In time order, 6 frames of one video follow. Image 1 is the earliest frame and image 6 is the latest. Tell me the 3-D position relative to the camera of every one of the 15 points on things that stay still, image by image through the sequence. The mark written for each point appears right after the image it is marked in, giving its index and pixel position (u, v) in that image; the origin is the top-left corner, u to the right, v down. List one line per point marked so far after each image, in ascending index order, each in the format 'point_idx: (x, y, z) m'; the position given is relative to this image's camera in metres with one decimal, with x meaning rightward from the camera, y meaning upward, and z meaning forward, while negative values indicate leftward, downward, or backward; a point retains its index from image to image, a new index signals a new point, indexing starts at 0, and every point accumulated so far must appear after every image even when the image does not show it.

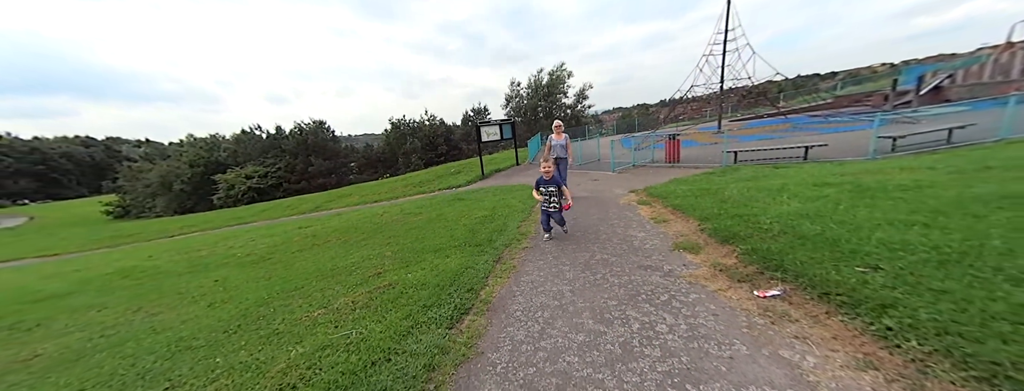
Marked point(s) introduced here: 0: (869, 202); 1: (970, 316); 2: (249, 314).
0: (+5.1, -0.1, +4.0) m
1: (+2.9, -0.7, +1.8) m
2: (-3.8, -1.7, +4.1) m
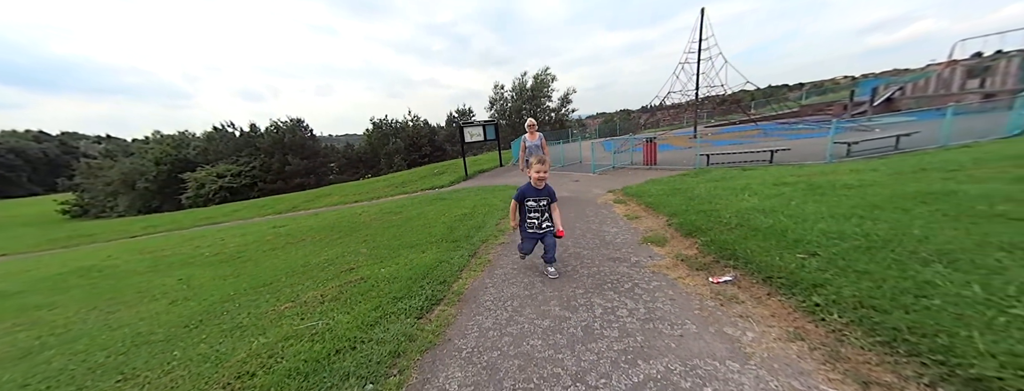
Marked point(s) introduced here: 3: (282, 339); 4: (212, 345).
0: (+4.7, -0.1, +4.4) m
1: (+2.6, -0.7, +2.0) m
2: (-4.2, -1.6, +4.0) m
3: (-2.1, -1.3, +2.7) m
4: (-3.0, -1.5, +2.8) m
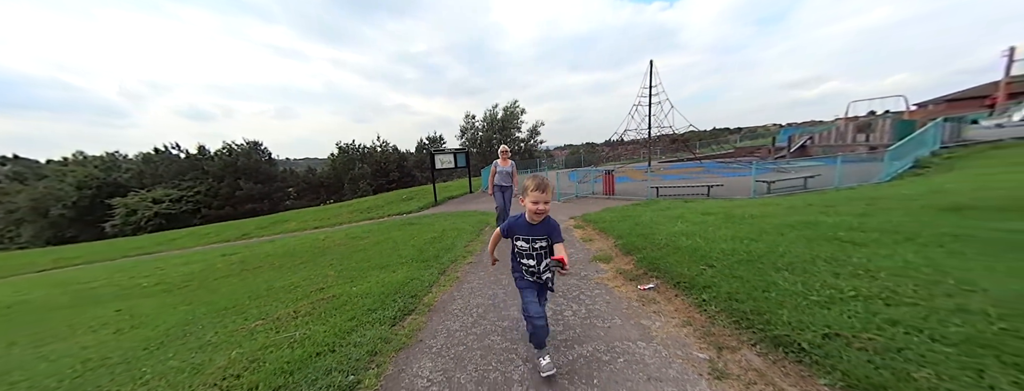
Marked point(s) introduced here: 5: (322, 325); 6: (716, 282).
0: (+4.1, -0.6, +5.4) m
1: (+2.3, -0.9, +2.8) m
2: (-4.7, -1.9, +3.9) m
3: (-2.5, -1.5, +2.9) m
4: (-3.4, -1.7, +2.9) m
5: (-2.1, -1.5, +3.2) m
6: (+2.2, -0.9, +3.0) m
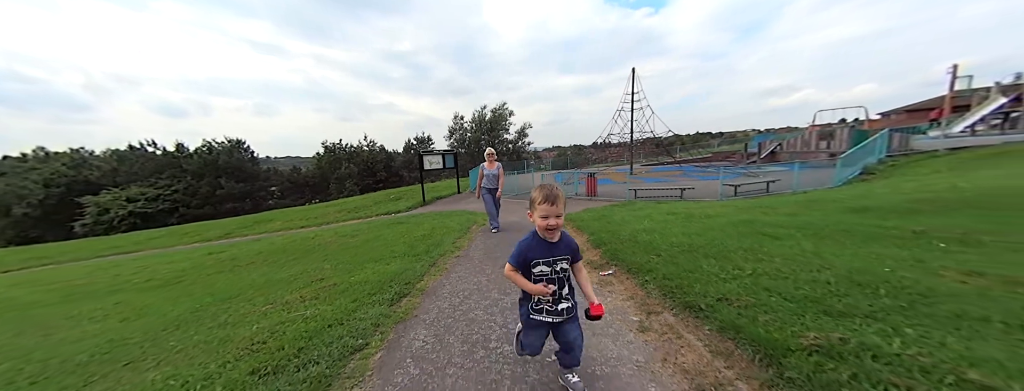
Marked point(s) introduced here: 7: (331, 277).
0: (+3.8, -0.6, +6.2) m
1: (+2.0, -0.9, +3.5) m
2: (-5.0, -1.8, +4.3) m
3: (-2.8, -1.5, +3.3) m
4: (-3.6, -1.7, +3.4) m
5: (-2.4, -1.5, +3.7) m
6: (+1.9, -0.9, +3.7) m
7: (-3.3, -1.5, +5.2) m
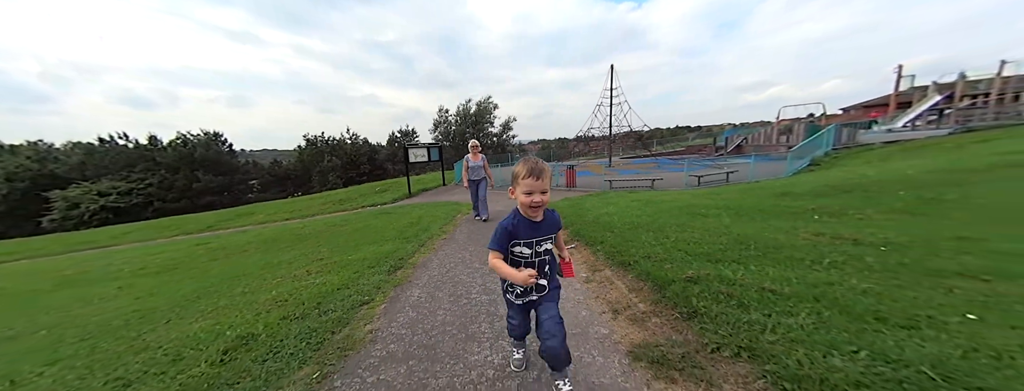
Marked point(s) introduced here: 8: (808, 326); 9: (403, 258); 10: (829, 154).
0: (+3.3, -0.3, +7.1) m
1: (+1.7, -0.7, +4.3) m
2: (-5.3, -1.7, +4.8) m
3: (-3.1, -1.3, +4.0) m
4: (-3.9, -1.5, +4.0) m
5: (-2.7, -1.3, +4.4) m
6: (+1.6, -0.7, +4.5) m
7: (-3.7, -1.3, +5.8) m
8: (+1.8, -0.8, +1.8) m
9: (-2.0, -1.1, +5.0) m
10: (+18.3, +2.4, +16.3) m
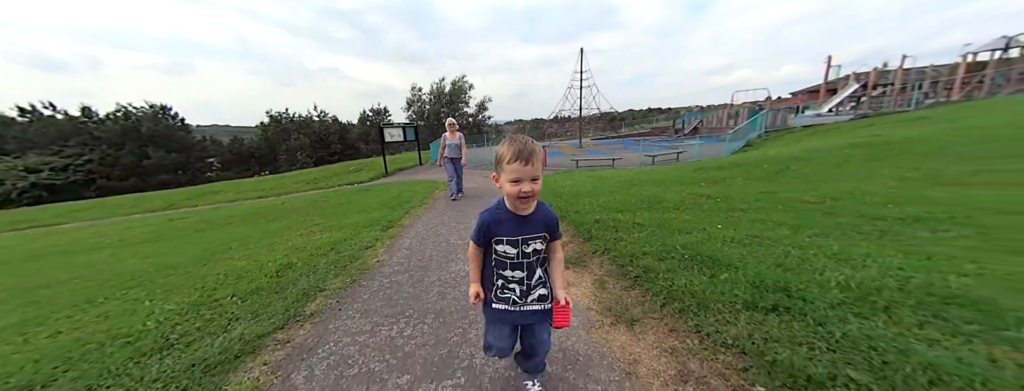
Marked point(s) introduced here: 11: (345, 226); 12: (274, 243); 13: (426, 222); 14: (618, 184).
0: (+2.5, +0.4, +8.5) m
1: (+1.1, -0.2, +5.6) m
2: (-6.0, -1.1, +5.6) m
3: (-3.6, -0.8, +4.9) m
4: (-4.5, -1.0, +4.8) m
5: (-3.3, -0.7, +5.3) m
6: (+0.9, -0.2, +5.8) m
7: (-4.4, -0.7, +6.7) m
8: (+1.4, -0.4, +3.1) m
9: (-2.6, -0.6, +6.1) m
10: (+16.6, +3.8, +18.7) m
11: (-3.5, -0.7, +5.8) m
12: (-4.4, -0.9, +5.1) m
13: (-1.8, -0.6, +5.9) m
14: (+2.7, +0.3, +7.2) m
